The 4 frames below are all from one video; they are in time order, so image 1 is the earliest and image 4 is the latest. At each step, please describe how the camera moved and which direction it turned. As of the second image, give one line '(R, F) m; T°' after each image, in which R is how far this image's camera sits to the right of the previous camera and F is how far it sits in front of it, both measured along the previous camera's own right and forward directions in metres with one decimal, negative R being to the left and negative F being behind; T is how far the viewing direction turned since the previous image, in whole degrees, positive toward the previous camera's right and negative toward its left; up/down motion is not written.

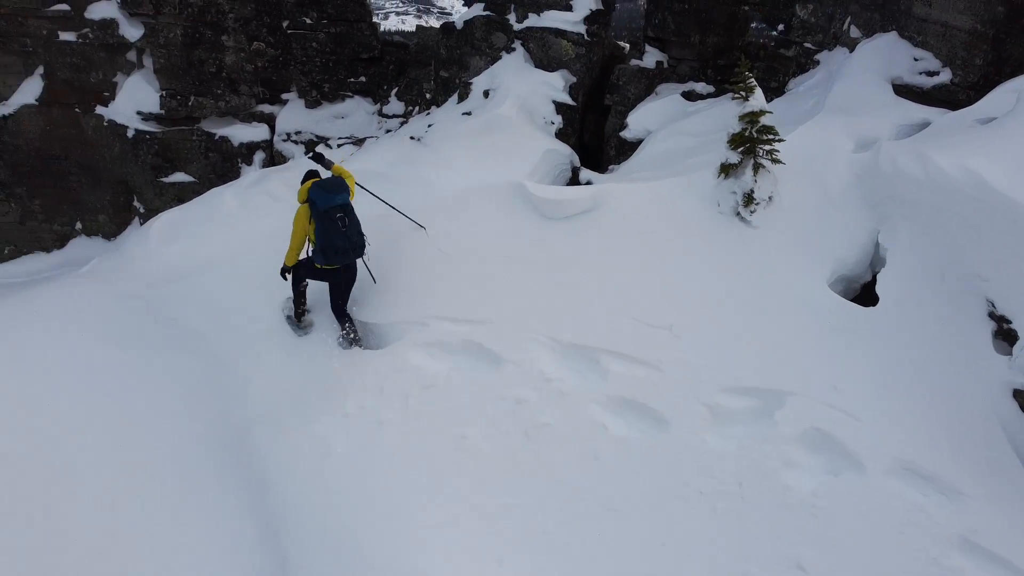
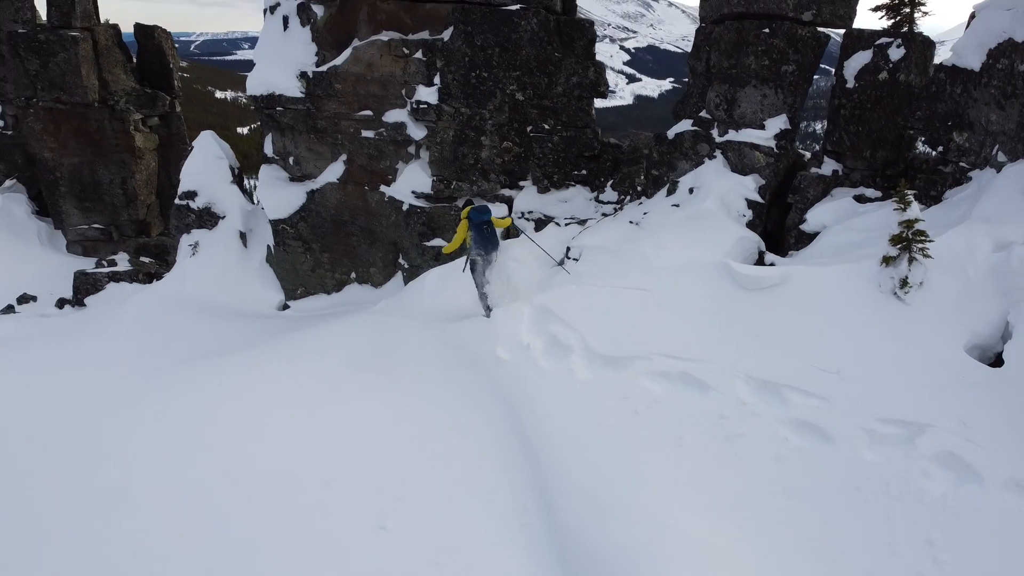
(-0.4, -2.0) m; -11°
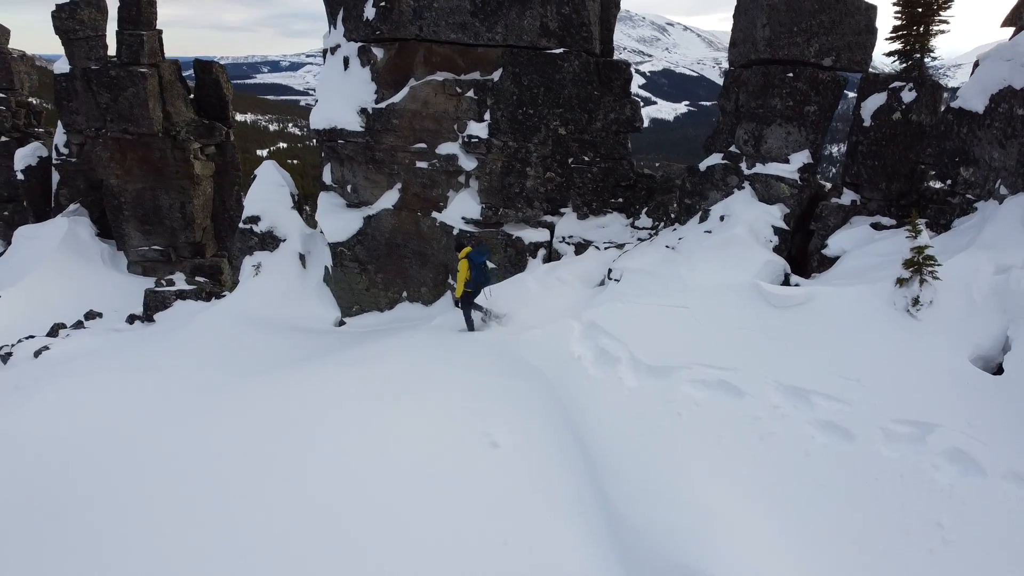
(-0.4, -0.9) m; -1°
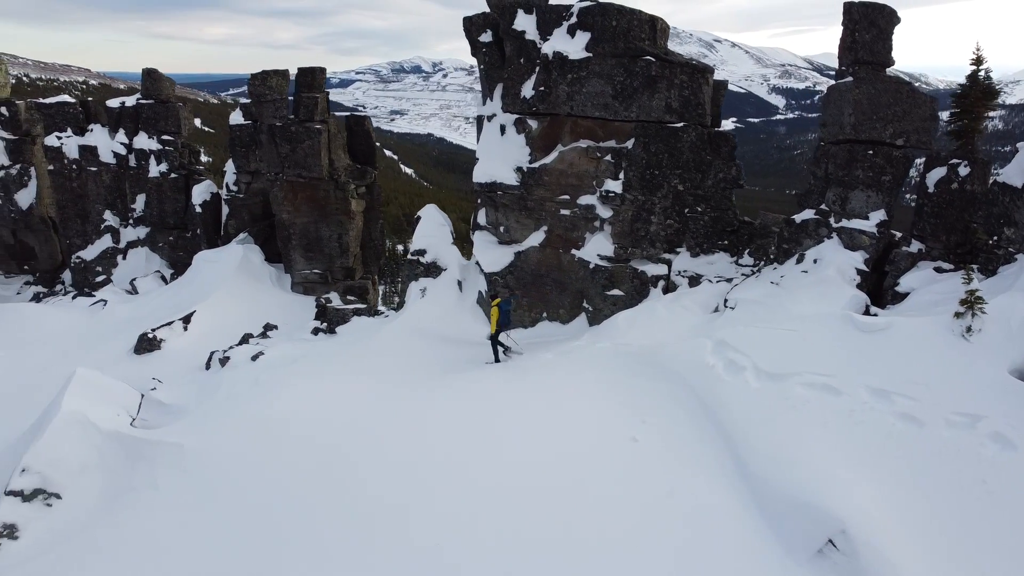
(-1.5, -3.1) m; -3°
